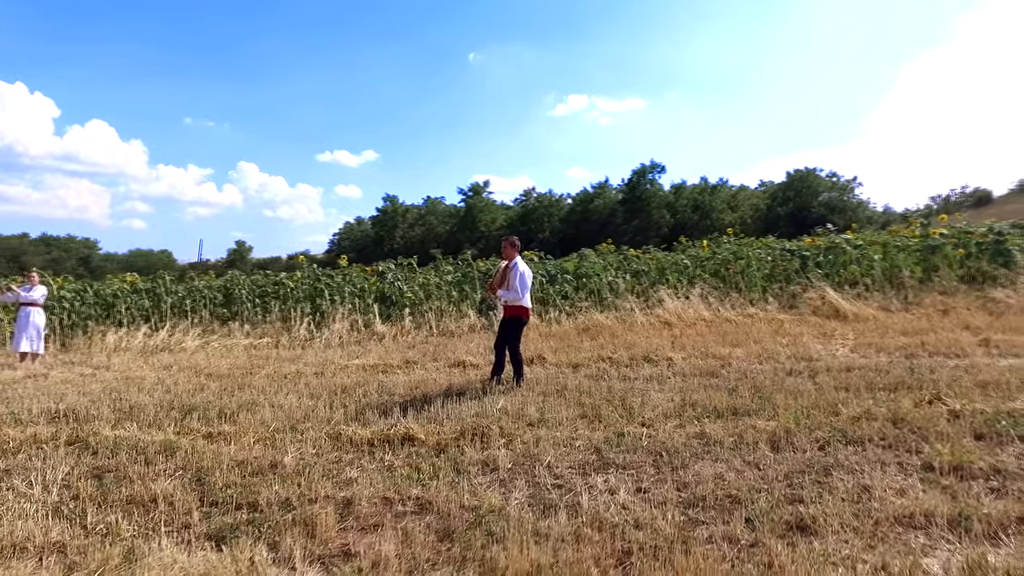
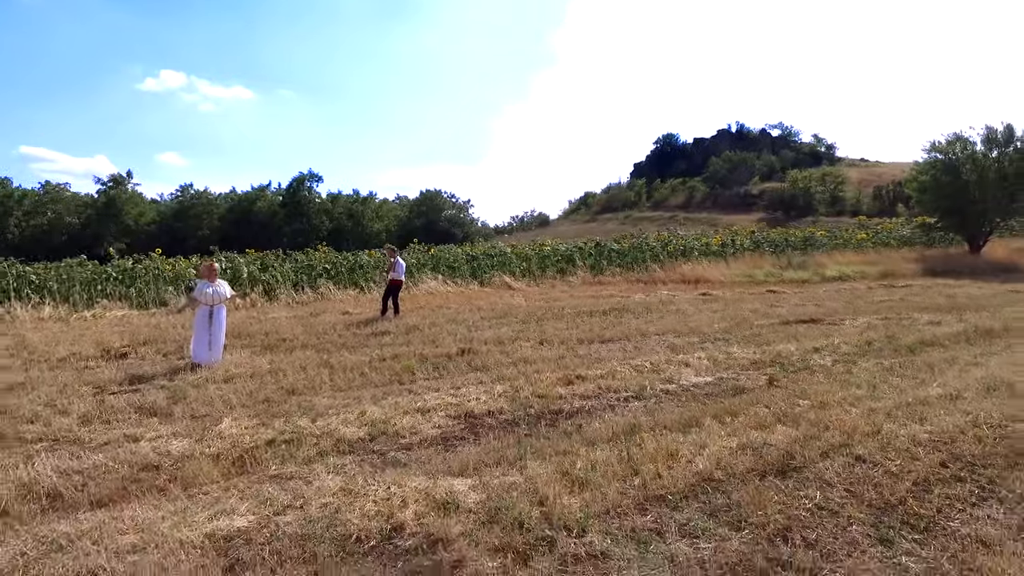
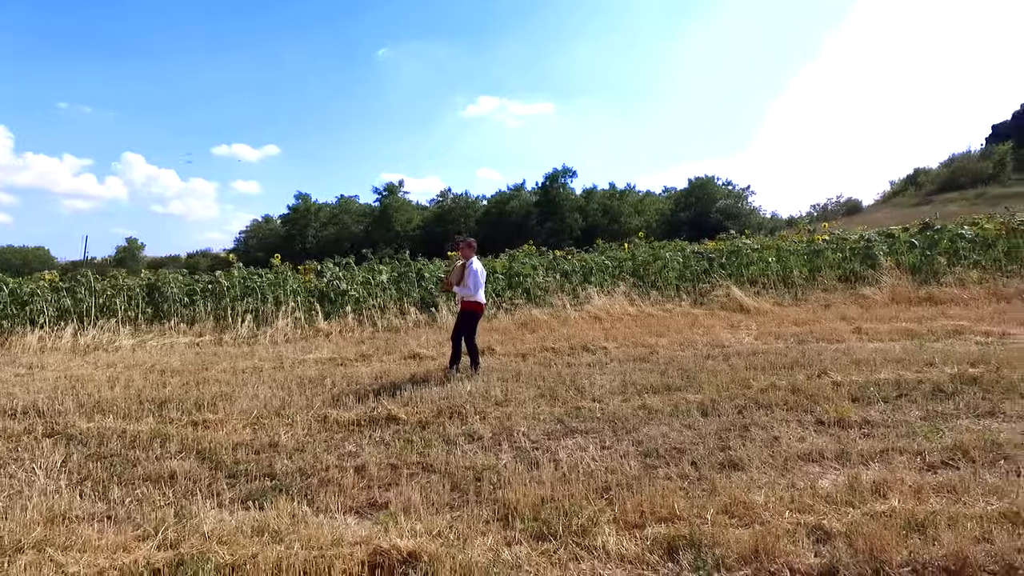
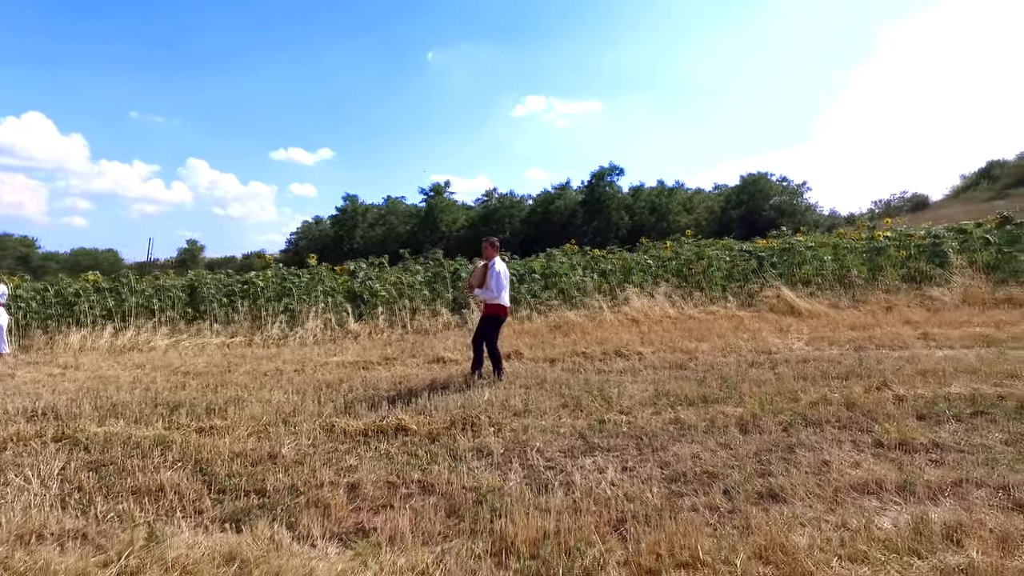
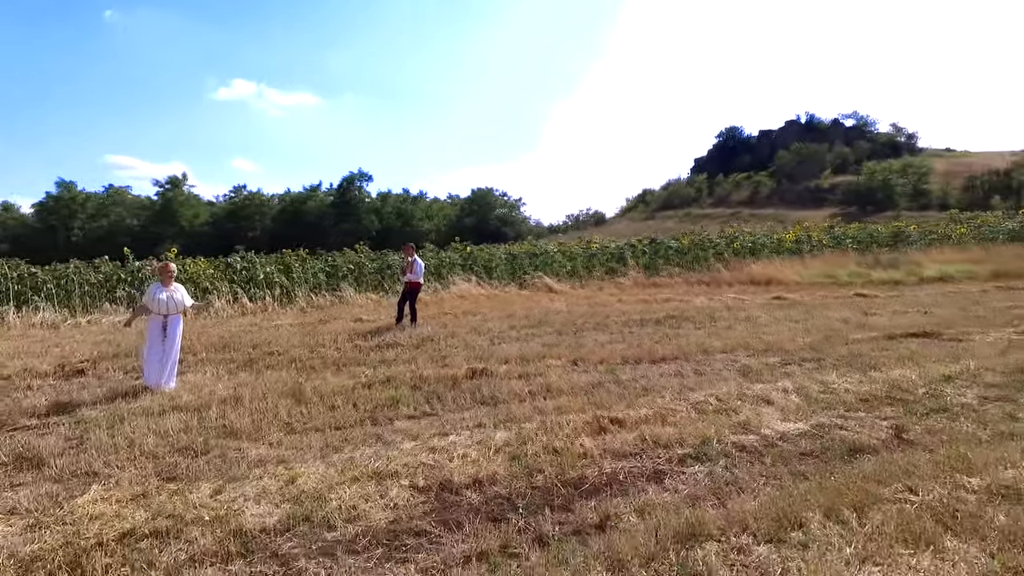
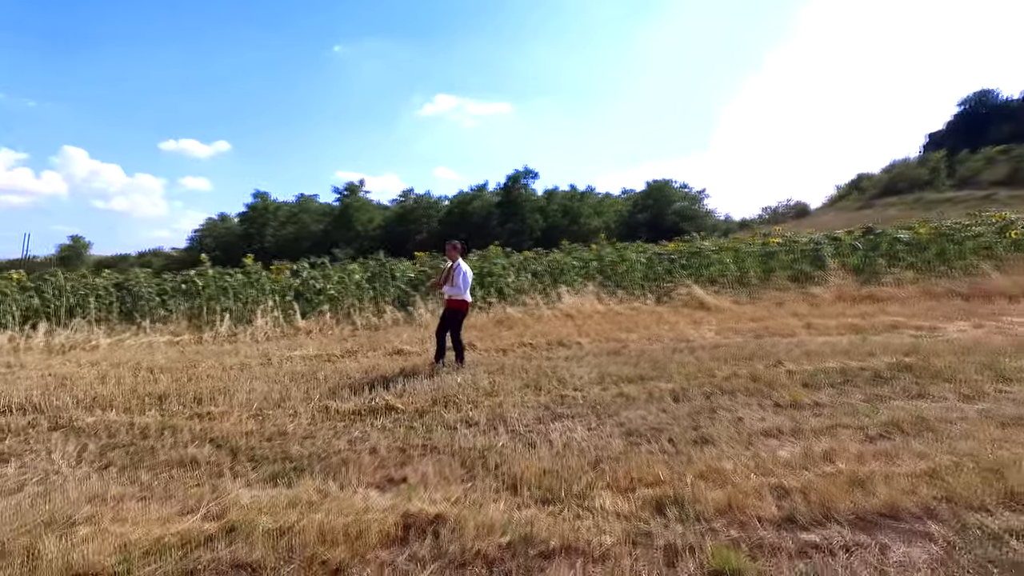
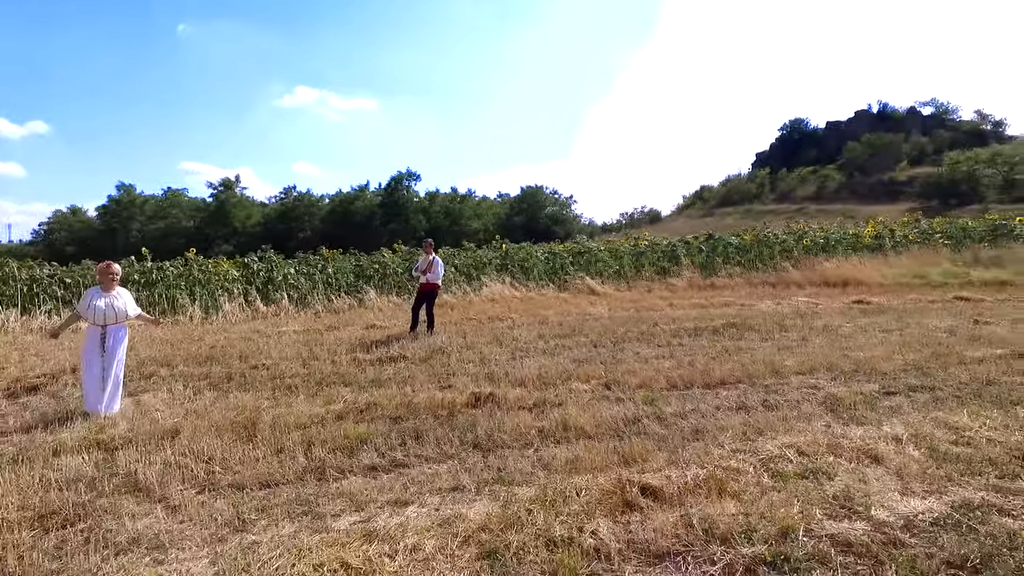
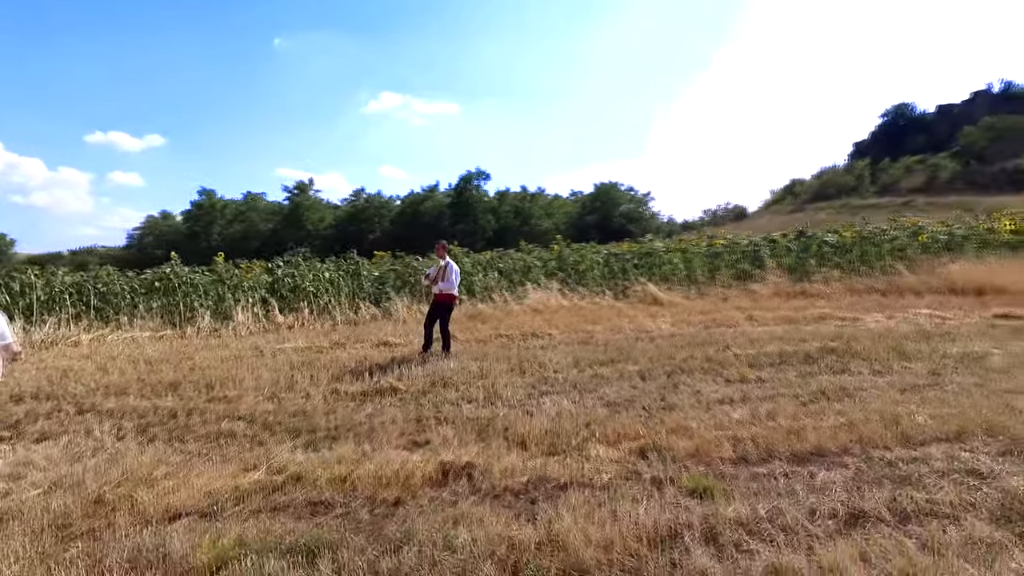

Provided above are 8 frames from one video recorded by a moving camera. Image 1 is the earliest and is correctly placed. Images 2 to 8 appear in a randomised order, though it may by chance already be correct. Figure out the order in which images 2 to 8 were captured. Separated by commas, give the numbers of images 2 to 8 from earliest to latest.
4, 3, 6, 8, 7, 5, 2
